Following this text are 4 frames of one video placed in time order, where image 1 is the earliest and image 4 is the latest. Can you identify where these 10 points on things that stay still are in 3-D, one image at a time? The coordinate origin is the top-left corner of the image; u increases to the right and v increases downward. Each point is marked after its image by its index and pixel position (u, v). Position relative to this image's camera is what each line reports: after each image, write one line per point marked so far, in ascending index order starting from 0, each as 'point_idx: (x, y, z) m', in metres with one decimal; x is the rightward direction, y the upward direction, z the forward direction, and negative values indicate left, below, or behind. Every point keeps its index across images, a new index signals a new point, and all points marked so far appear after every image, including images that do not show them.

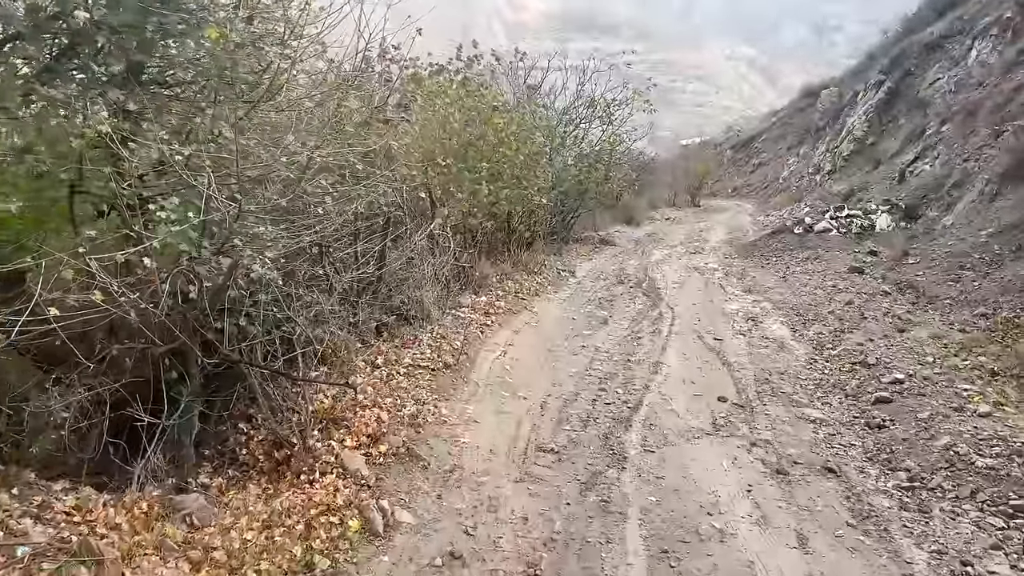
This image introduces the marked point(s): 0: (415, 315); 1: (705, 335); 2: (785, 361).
0: (-0.9, -0.3, +7.7) m
1: (+2.1, -0.5, +9.7) m
2: (+2.7, -0.7, +8.7) m
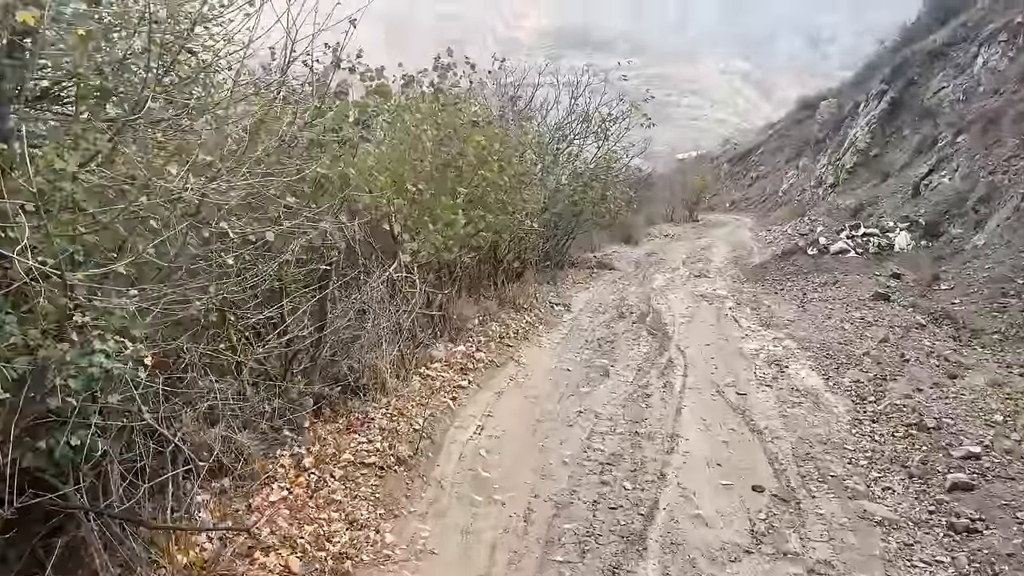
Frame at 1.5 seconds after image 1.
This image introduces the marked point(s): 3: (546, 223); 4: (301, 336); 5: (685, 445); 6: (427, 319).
0: (-1.0, -0.7, +6.2) m
1: (+2.0, -0.9, +8.2) m
2: (+2.5, -1.1, +7.1) m
3: (+0.6, +1.1, +15.2) m
4: (-1.3, -0.3, +5.3) m
5: (+1.2, -1.1, +6.1) m
6: (-0.8, -0.3, +8.2) m
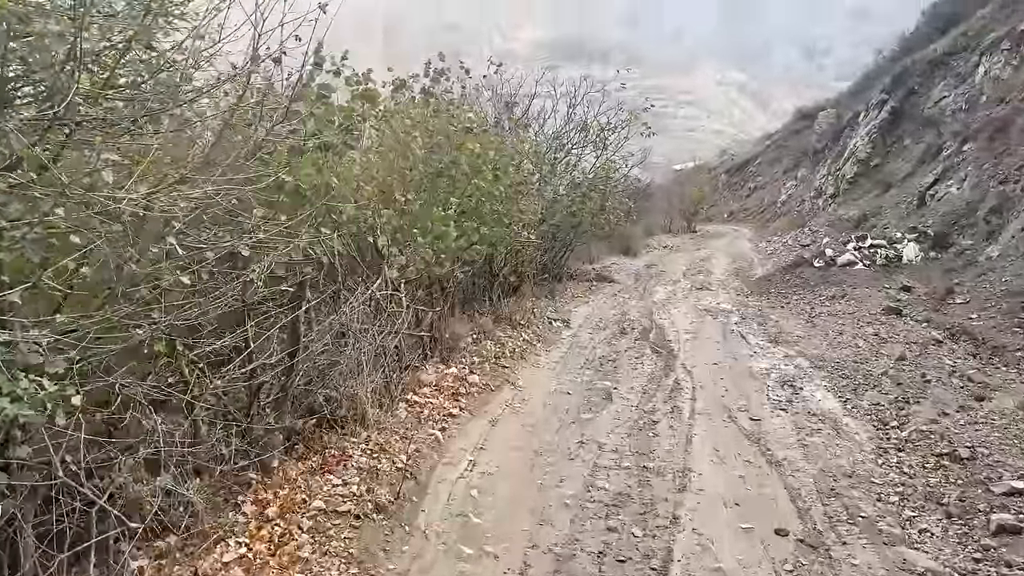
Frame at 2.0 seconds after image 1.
0: (-1.0, -0.8, +5.6) m
1: (+1.9, -1.1, +7.6) m
2: (+2.5, -1.2, +6.6) m
3: (+0.5, +0.9, +14.6) m
4: (-1.3, -0.4, +4.8) m
5: (+1.2, -1.2, +5.5) m
6: (-0.8, -0.4, +7.6) m
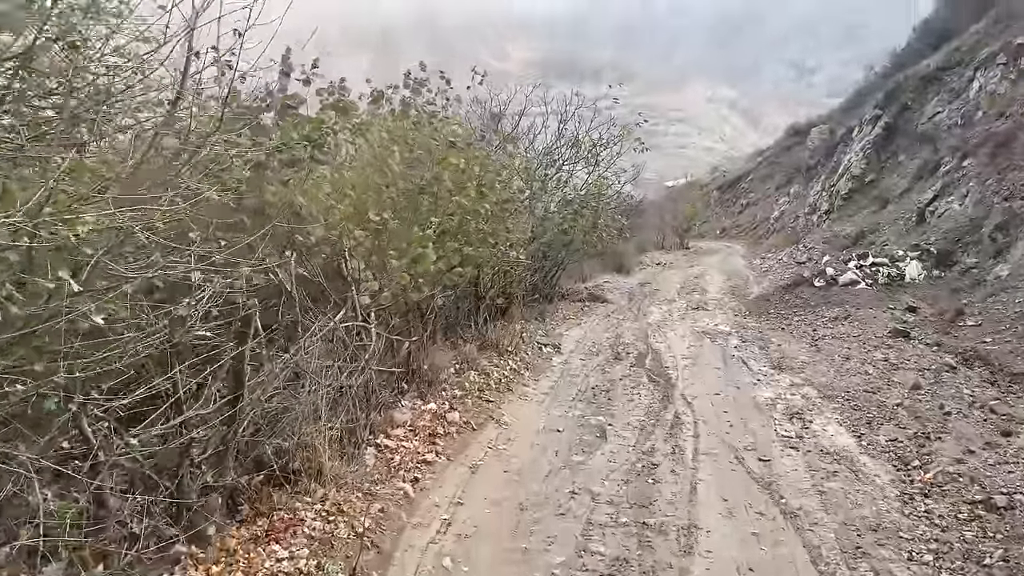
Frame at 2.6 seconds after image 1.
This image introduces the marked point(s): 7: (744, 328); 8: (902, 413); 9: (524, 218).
0: (-1.2, -1.0, +4.9) m
1: (+1.8, -1.3, +6.9) m
2: (+2.4, -1.4, +5.9) m
3: (+0.3, +0.5, +13.9) m
4: (-1.4, -0.6, +4.1) m
5: (+1.1, -1.4, +4.8) m
6: (-1.0, -0.7, +6.9) m
7: (+3.8, -0.7, +14.7) m
8: (+3.6, -1.2, +8.2) m
9: (+0.1, +1.0, +12.3) m
